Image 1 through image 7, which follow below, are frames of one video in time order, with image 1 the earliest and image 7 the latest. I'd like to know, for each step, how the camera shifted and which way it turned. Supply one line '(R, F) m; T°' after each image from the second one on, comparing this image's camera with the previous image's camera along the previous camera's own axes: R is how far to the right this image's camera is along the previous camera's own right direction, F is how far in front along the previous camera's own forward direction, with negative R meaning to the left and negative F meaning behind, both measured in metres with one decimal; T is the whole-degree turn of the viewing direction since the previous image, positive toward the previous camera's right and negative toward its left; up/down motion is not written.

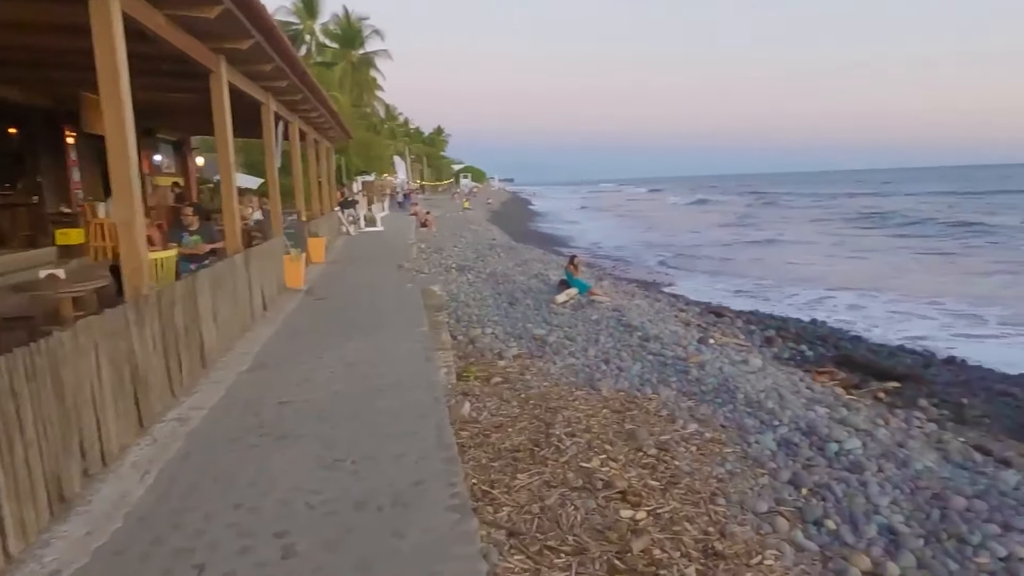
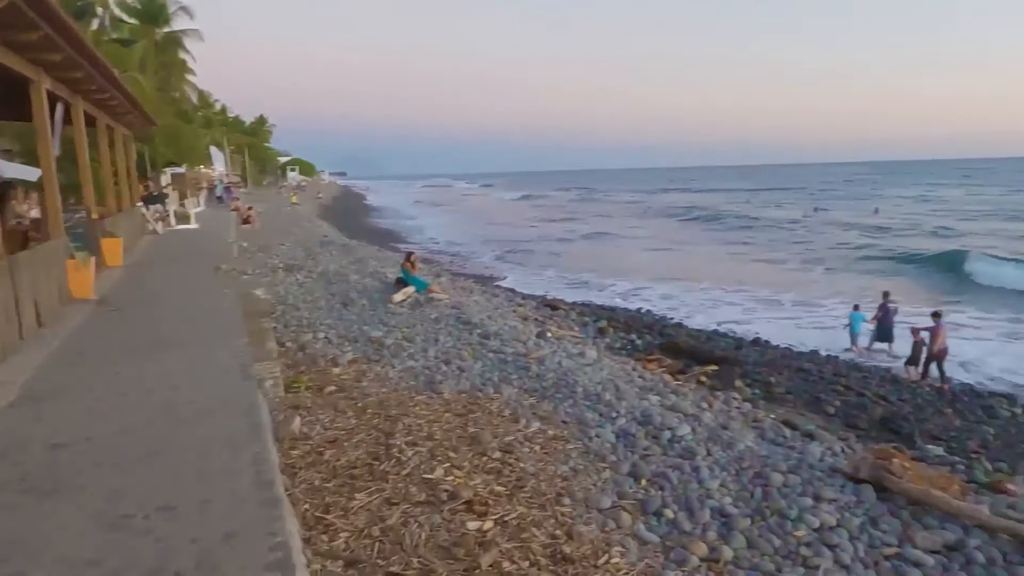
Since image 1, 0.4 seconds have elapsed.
(0.0, +0.2) m; +14°
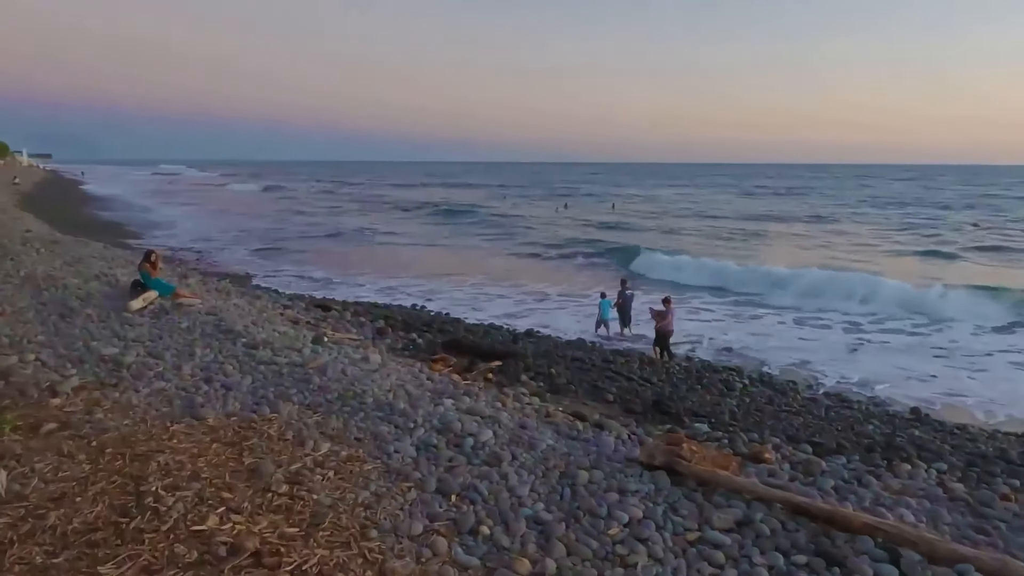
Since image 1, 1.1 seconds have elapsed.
(-0.2, +0.5) m; +20°
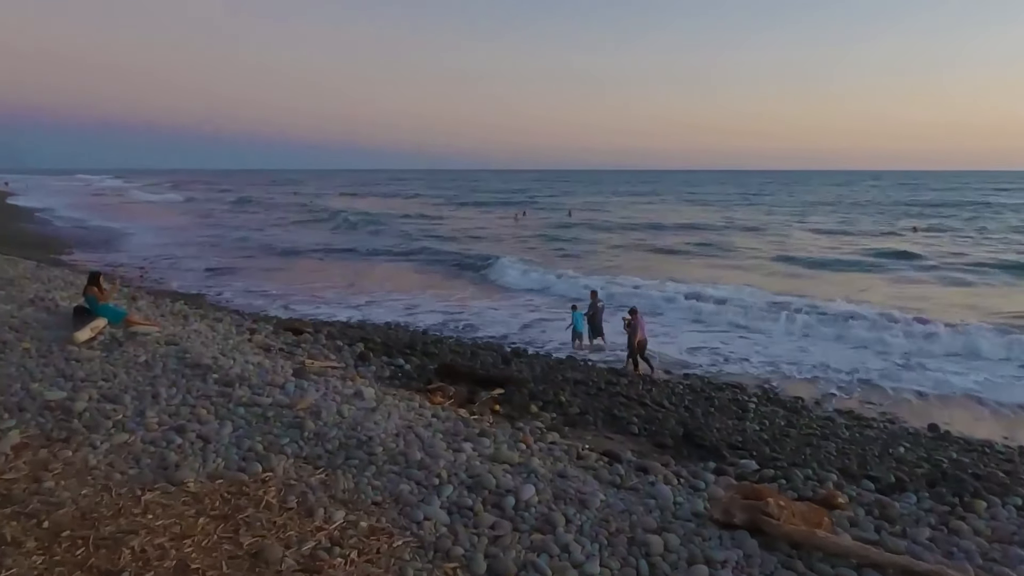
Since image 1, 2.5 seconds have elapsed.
(-0.6, +0.8) m; +4°
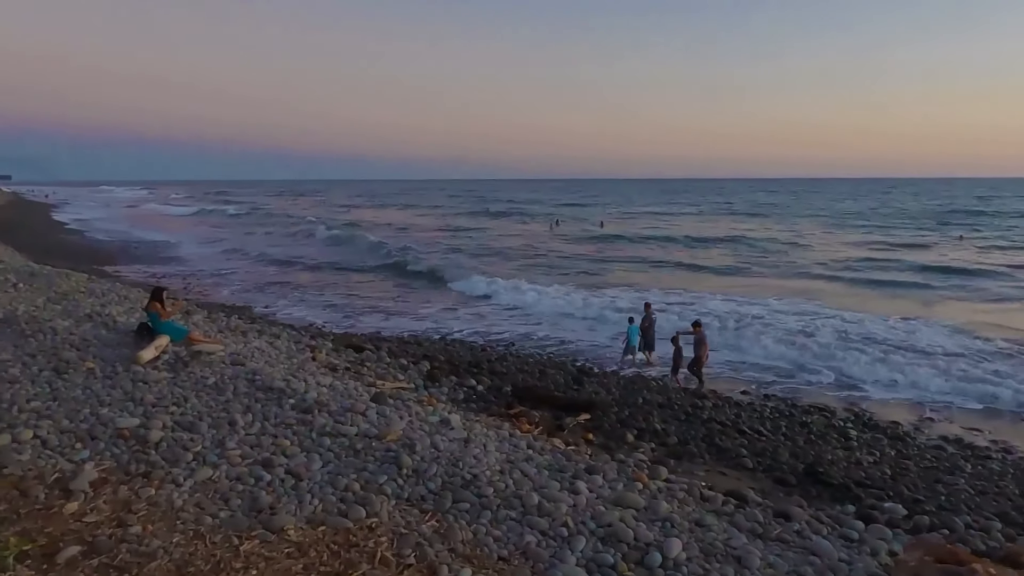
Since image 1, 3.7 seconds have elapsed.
(-0.7, +0.5) m; -2°
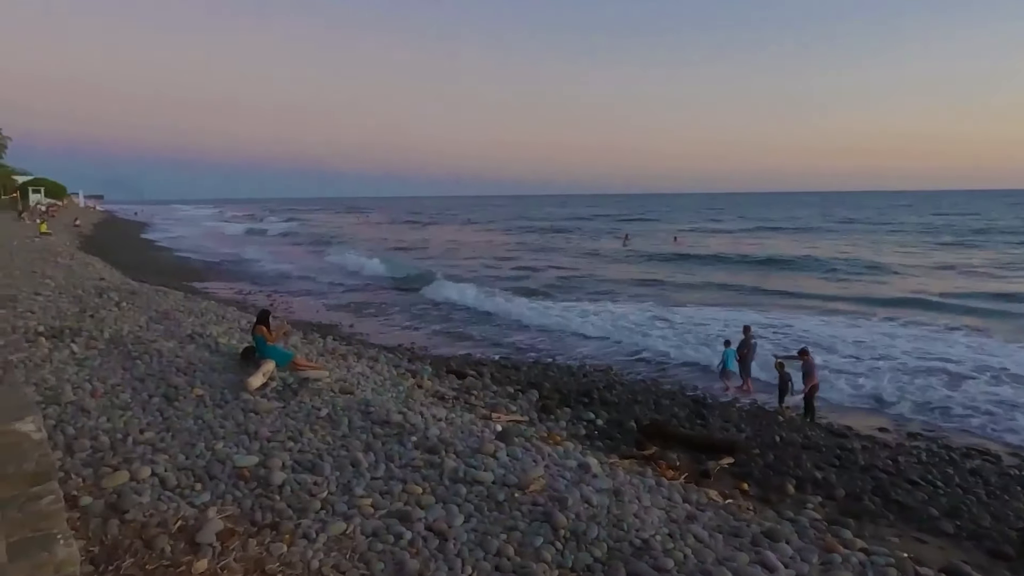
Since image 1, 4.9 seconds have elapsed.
(-0.7, +0.6) m; -5°
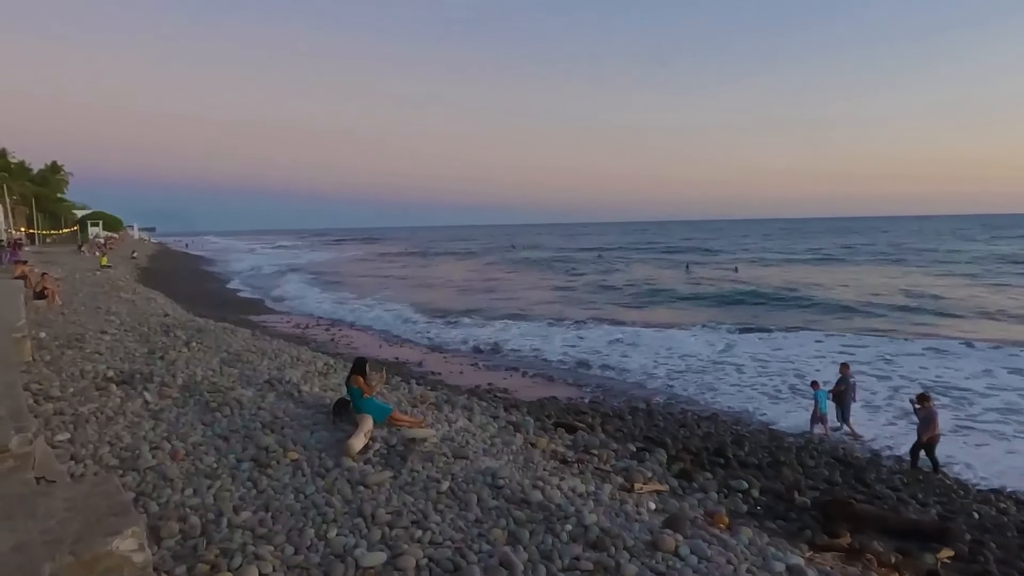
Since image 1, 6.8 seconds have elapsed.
(-1.0, +1.1) m; -3°
